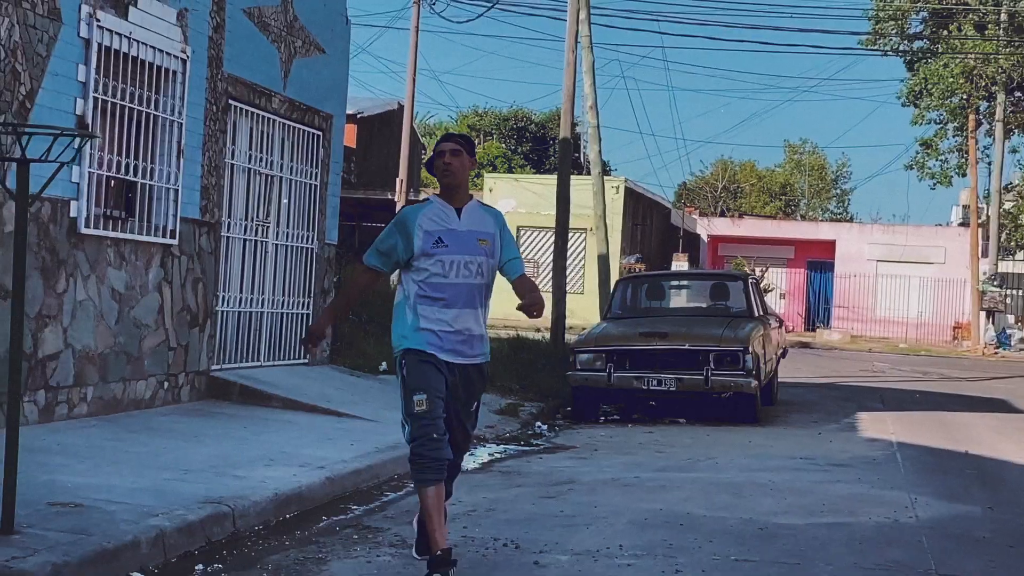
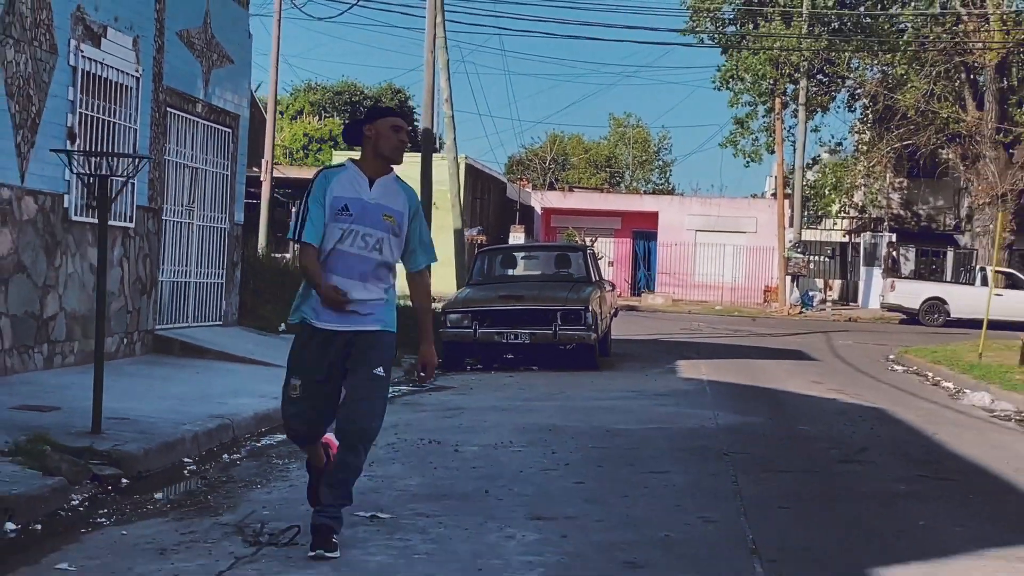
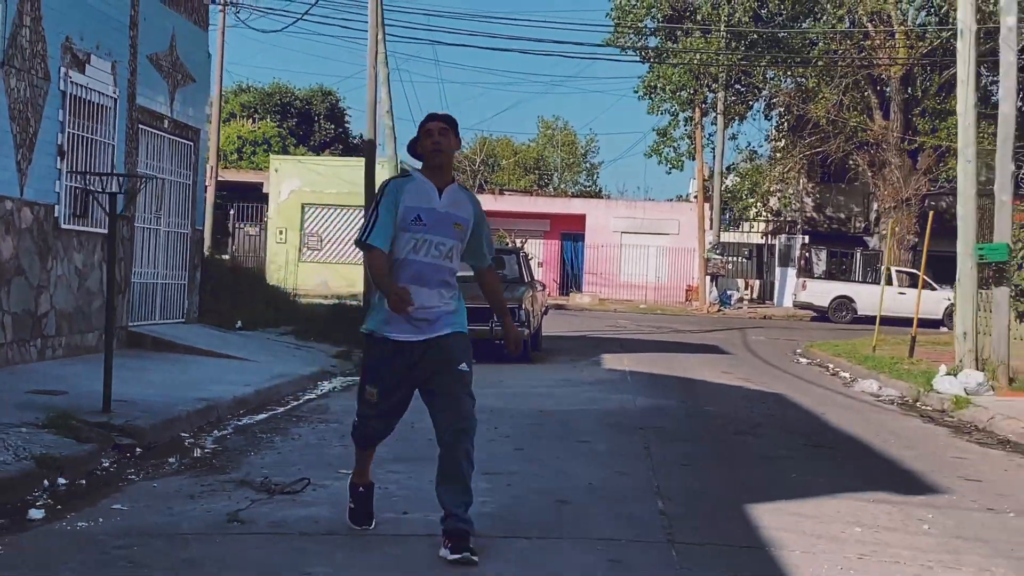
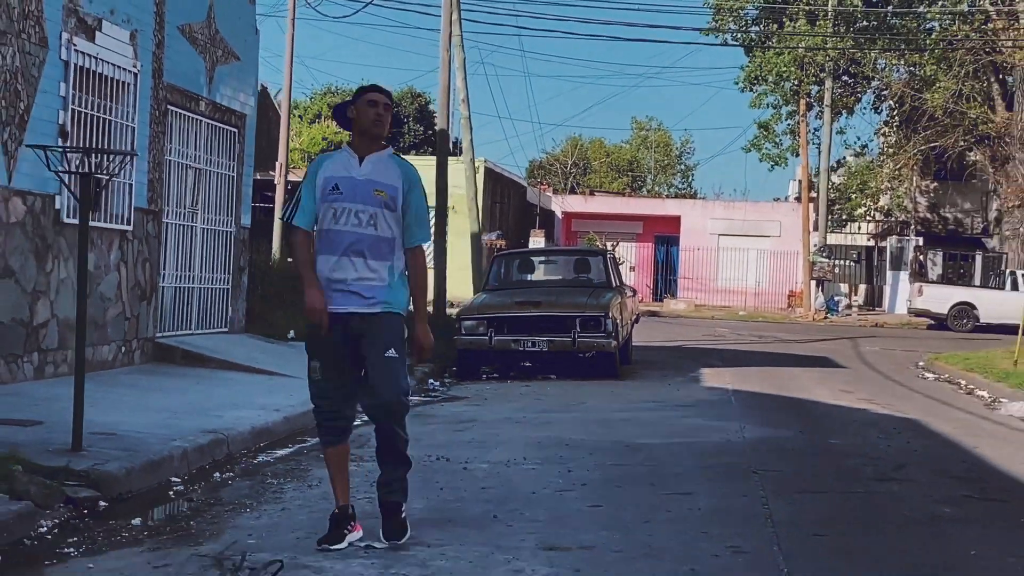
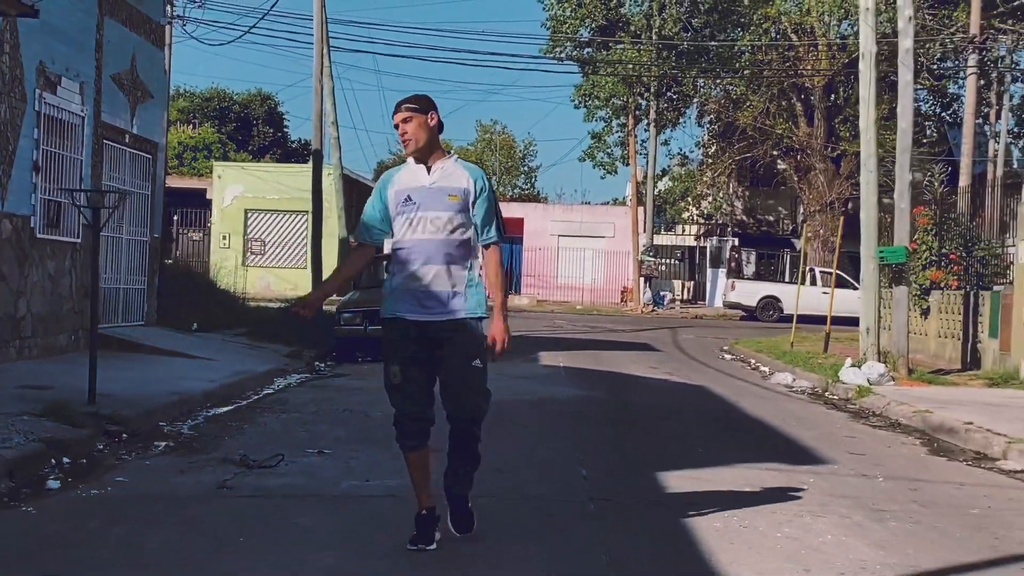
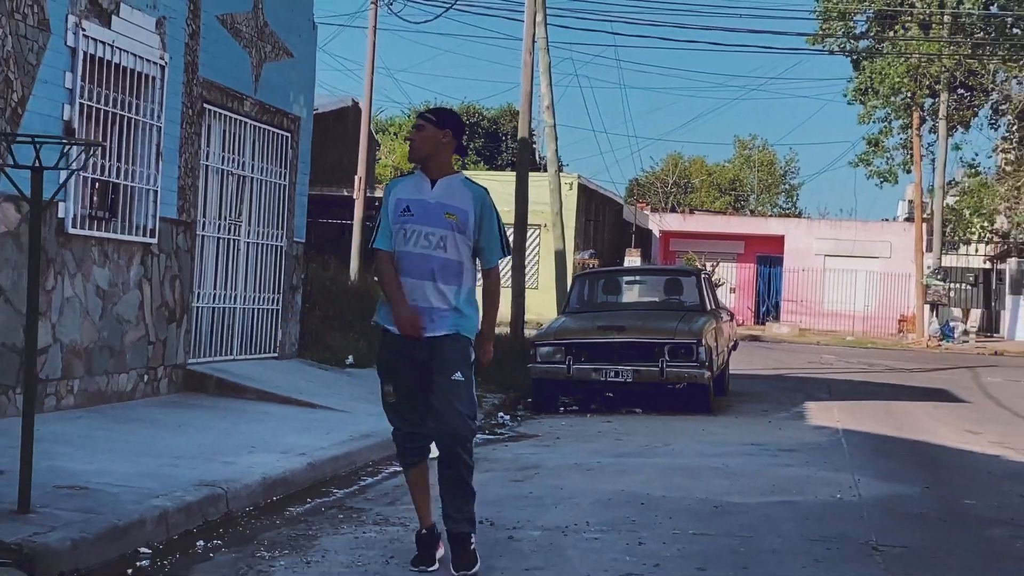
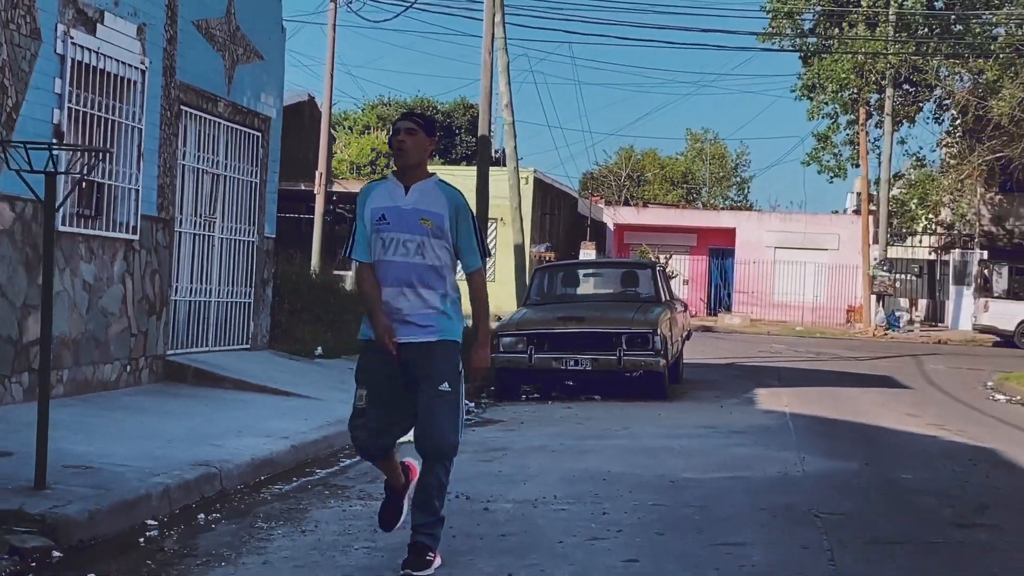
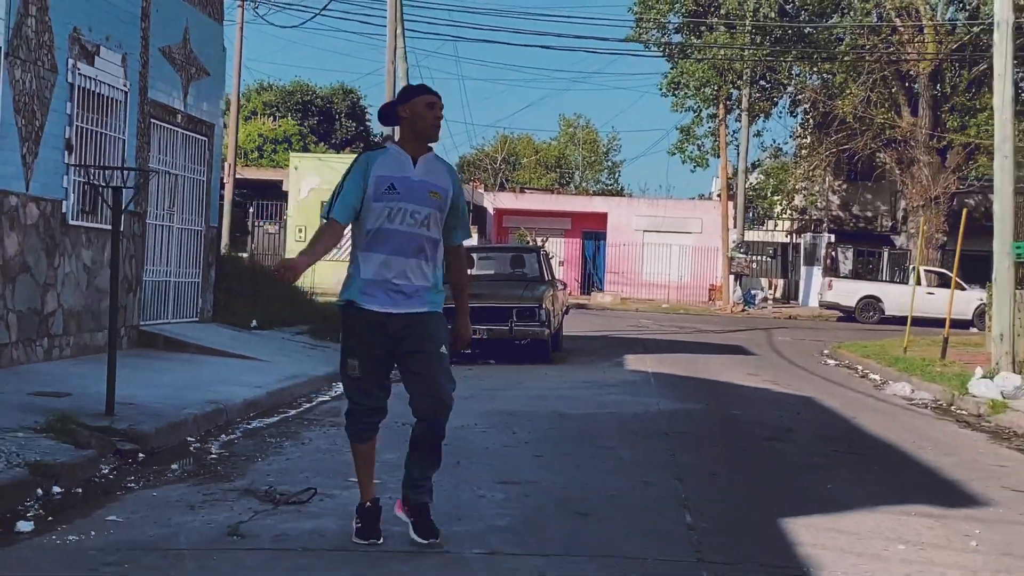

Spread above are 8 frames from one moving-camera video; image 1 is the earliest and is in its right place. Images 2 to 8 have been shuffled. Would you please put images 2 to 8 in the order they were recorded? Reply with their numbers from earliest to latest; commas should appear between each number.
6, 7, 4, 2, 8, 3, 5
